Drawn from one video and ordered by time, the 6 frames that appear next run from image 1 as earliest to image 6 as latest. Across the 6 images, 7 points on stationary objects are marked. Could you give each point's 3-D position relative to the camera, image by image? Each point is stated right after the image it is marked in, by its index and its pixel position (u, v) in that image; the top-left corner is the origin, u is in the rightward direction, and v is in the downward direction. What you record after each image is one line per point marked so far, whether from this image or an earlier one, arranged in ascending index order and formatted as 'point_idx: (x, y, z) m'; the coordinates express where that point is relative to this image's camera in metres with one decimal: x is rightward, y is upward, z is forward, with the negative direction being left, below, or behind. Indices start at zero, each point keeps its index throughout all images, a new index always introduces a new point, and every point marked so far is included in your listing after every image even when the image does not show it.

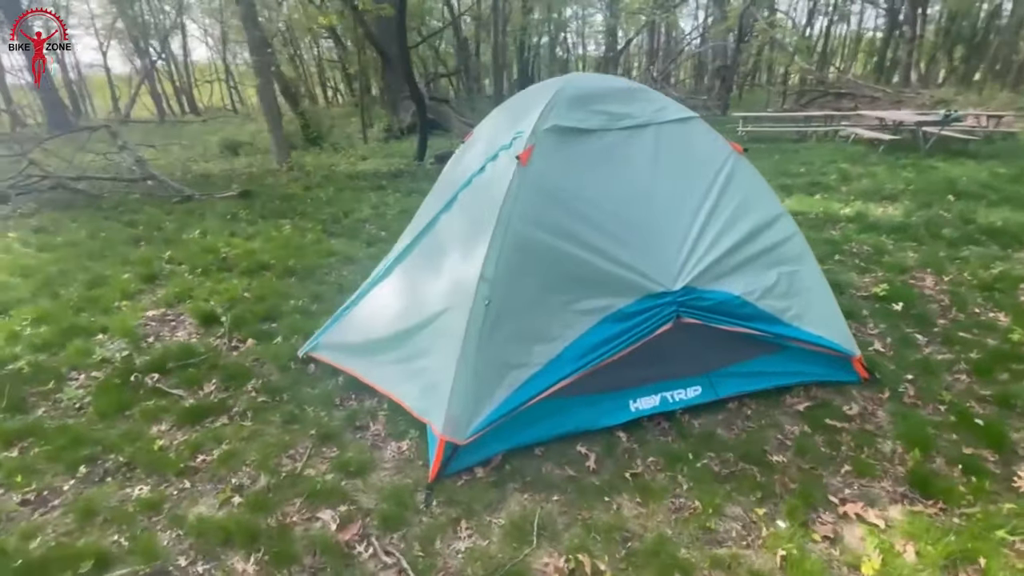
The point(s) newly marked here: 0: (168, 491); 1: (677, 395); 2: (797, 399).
0: (-2.8, -1.6, +3.8) m
1: (+1.6, -1.0, +4.5) m
2: (+2.8, -1.1, +4.7) m
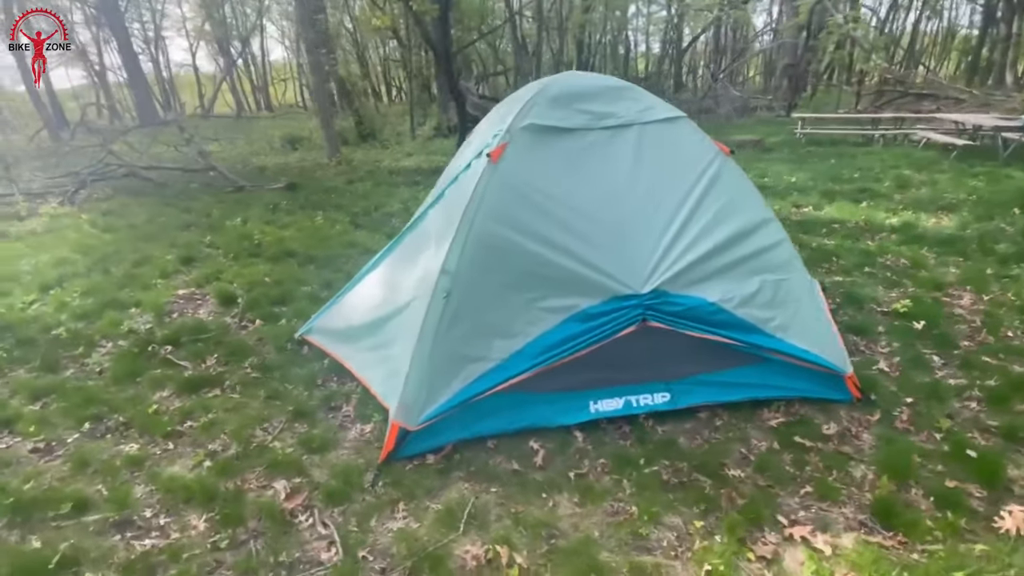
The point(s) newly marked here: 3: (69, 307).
0: (-3.2, -1.4, +4.2) m
1: (+1.2, -1.0, +4.4) m
2: (+2.5, -1.2, +4.5) m
3: (-6.2, -0.3, +6.6) m
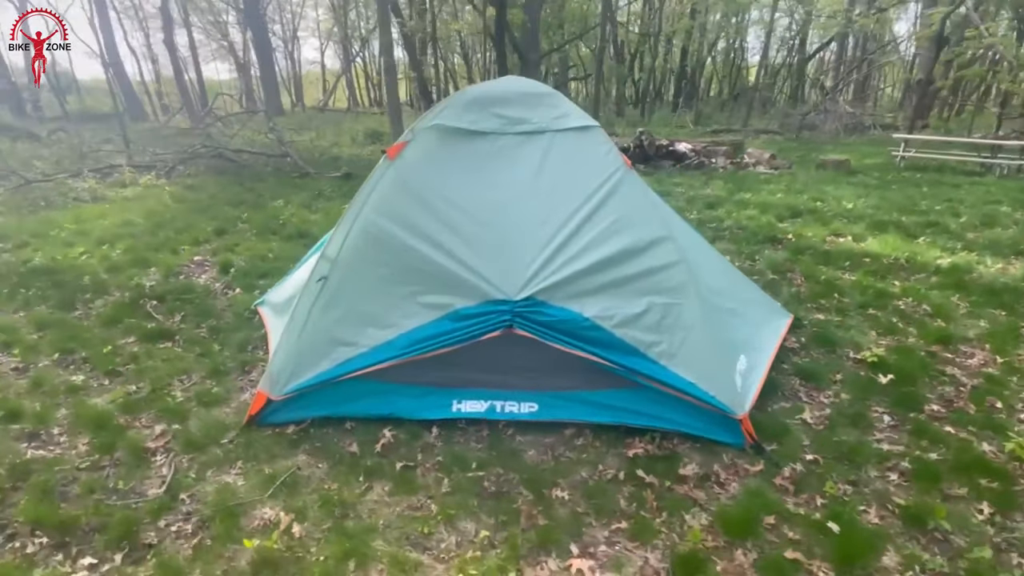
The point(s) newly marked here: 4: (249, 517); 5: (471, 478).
0: (-4.4, -1.0, +5.0) m
1: (0.0, -1.1, +4.4) m
2: (+1.2, -1.4, +4.2) m
3: (-6.8, +0.5, +7.9) m
4: (-1.9, -1.7, +3.5) m
5: (-0.3, -1.5, +3.8) m
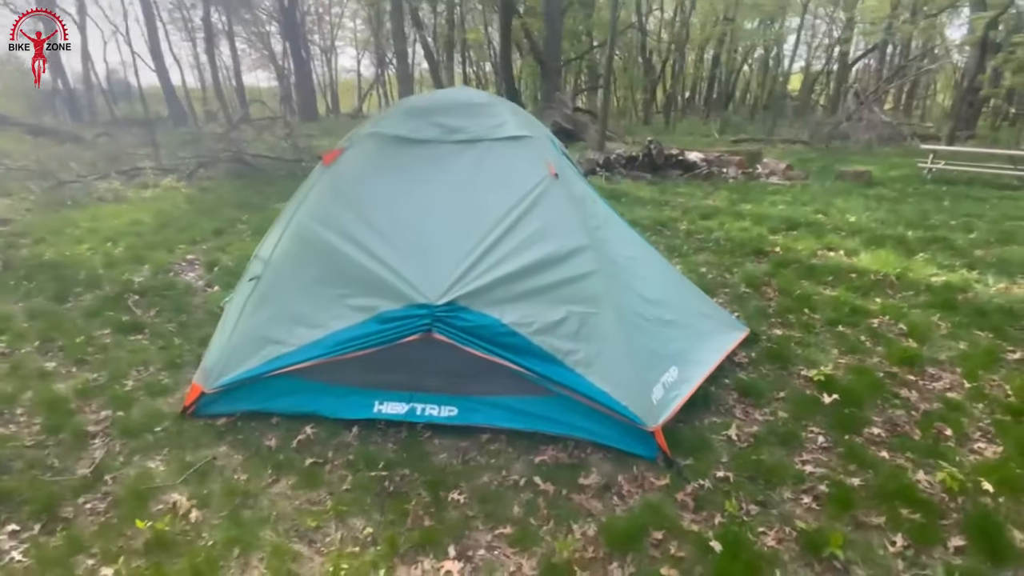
0: (-5.1, -0.9, +5.4) m
1: (-0.8, -1.1, +4.5) m
2: (+0.4, -1.5, +4.2) m
3: (-7.2, +0.6, +8.5) m
4: (-2.8, -1.7, +3.7) m
5: (-1.1, -1.6, +3.9) m
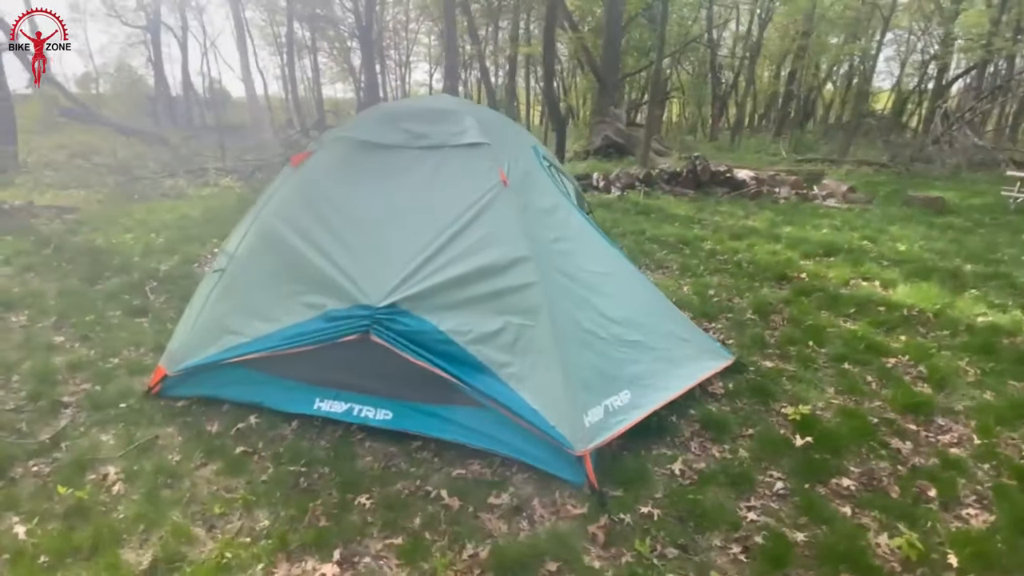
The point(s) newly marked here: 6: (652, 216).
0: (-5.6, -0.7, +5.9) m
1: (-1.4, -1.2, +4.5) m
2: (-0.3, -1.6, +4.1) m
3: (-7.2, +0.8, +9.3) m
4: (-3.5, -1.5, +3.9) m
5: (-1.8, -1.5, +4.0) m
6: (+3.9, +2.0, +13.1) m
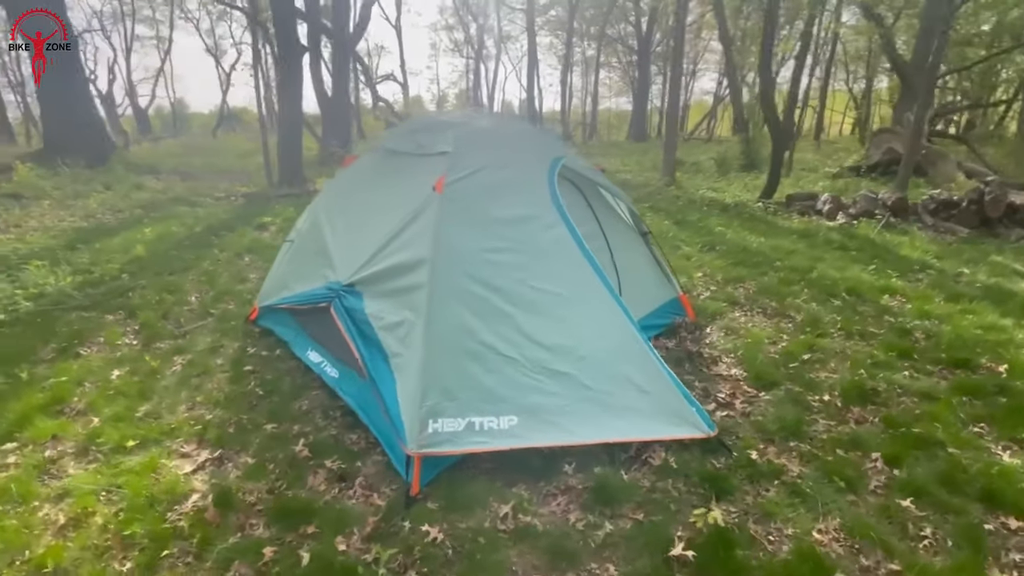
0: (-4.8, +0.2, +8.9) m
1: (-2.2, -0.9, +5.5) m
2: (-1.5, -1.5, +4.6) m
3: (-4.2, +1.7, +12.5) m
4: (-4.2, -0.9, +6.1) m
5: (-2.8, -1.2, +5.3) m
6: (+7.3, +0.7, +10.1) m
